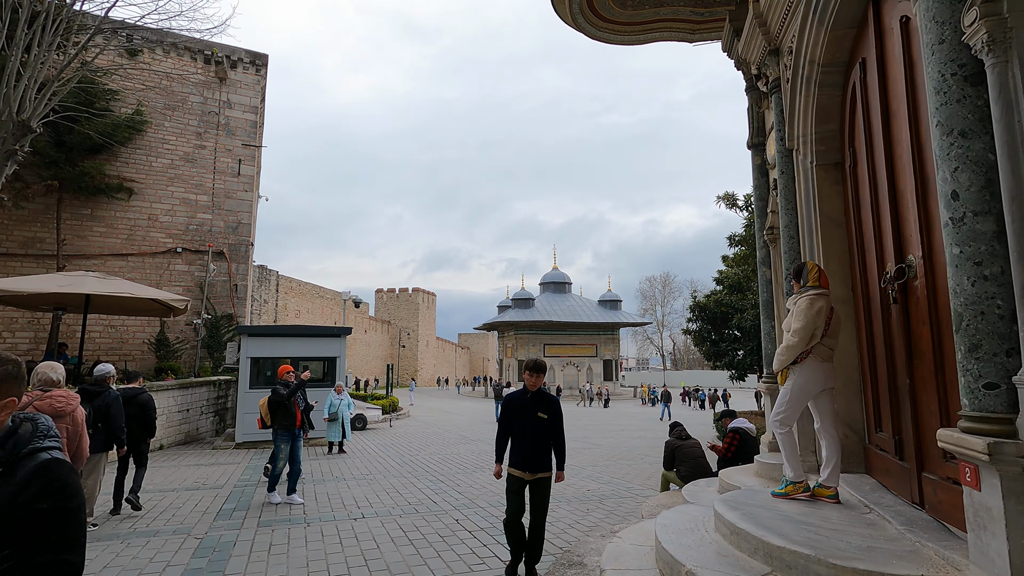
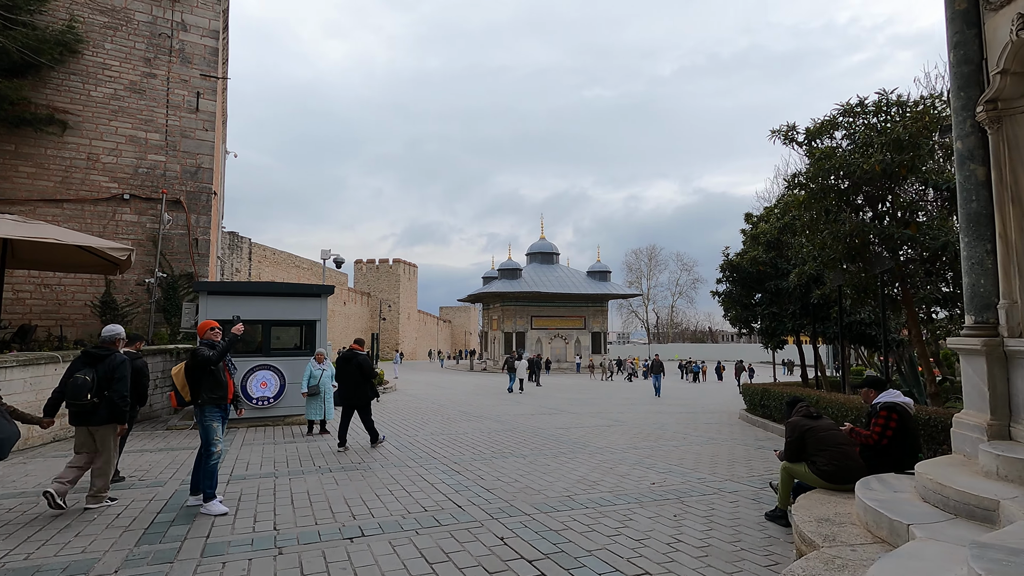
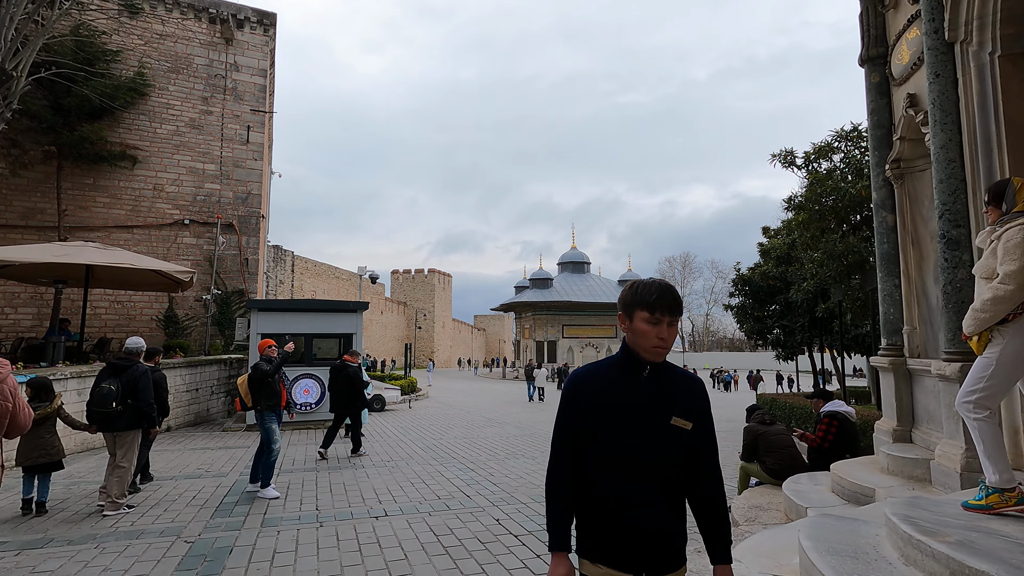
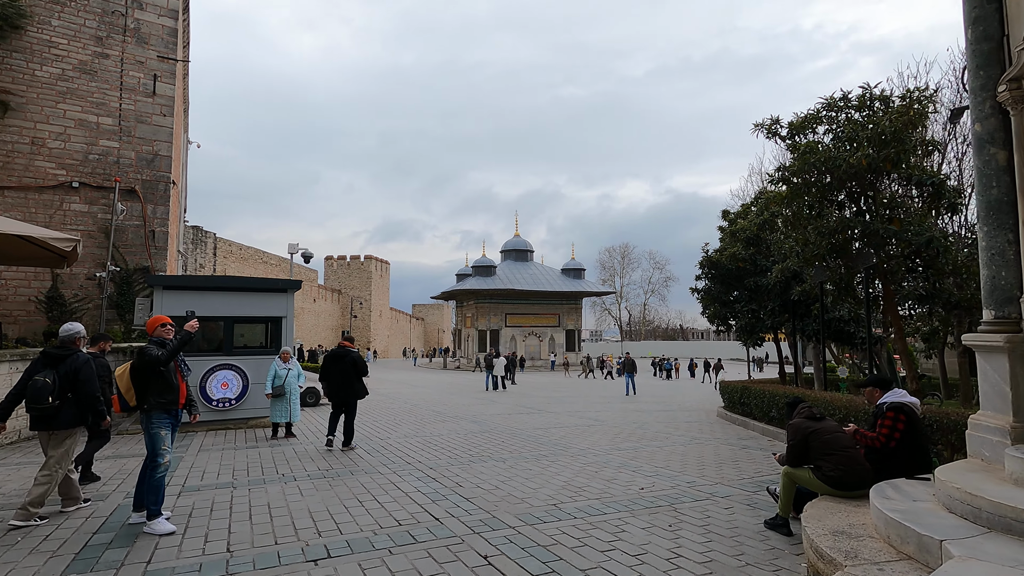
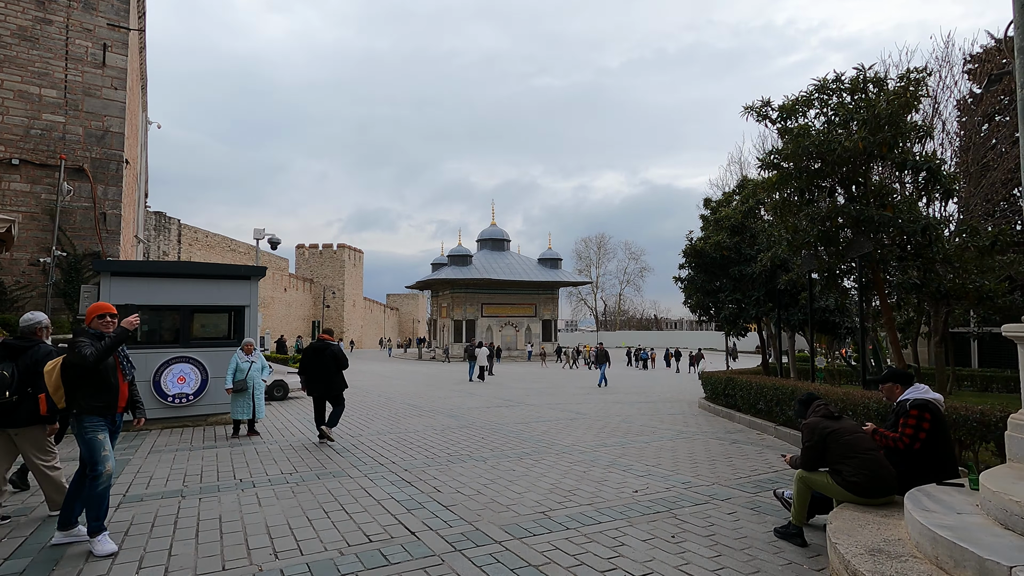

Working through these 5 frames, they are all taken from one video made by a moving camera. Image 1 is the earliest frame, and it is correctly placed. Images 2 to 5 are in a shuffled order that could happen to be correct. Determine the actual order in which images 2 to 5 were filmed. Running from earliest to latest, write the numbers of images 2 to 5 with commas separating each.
3, 2, 4, 5
